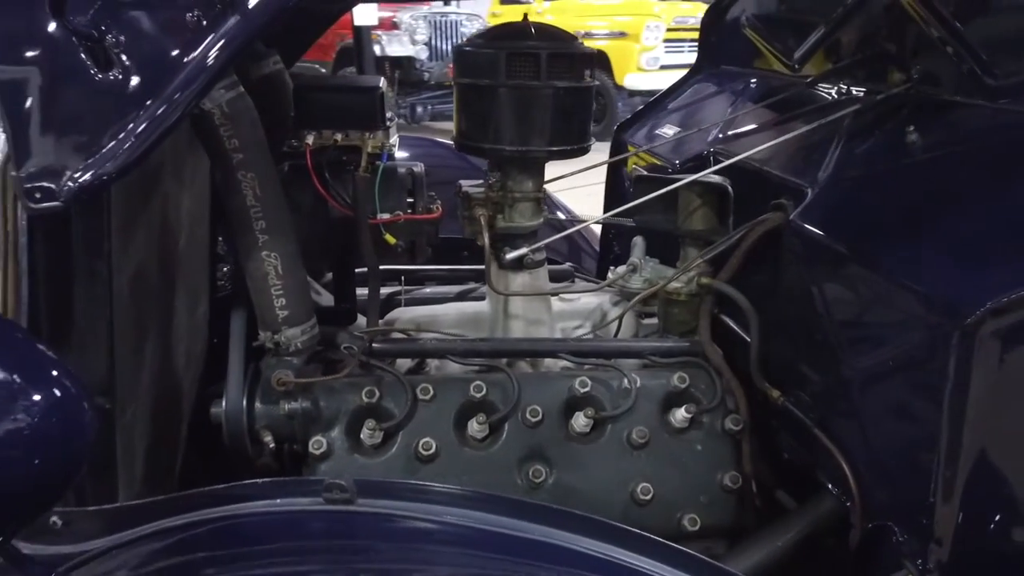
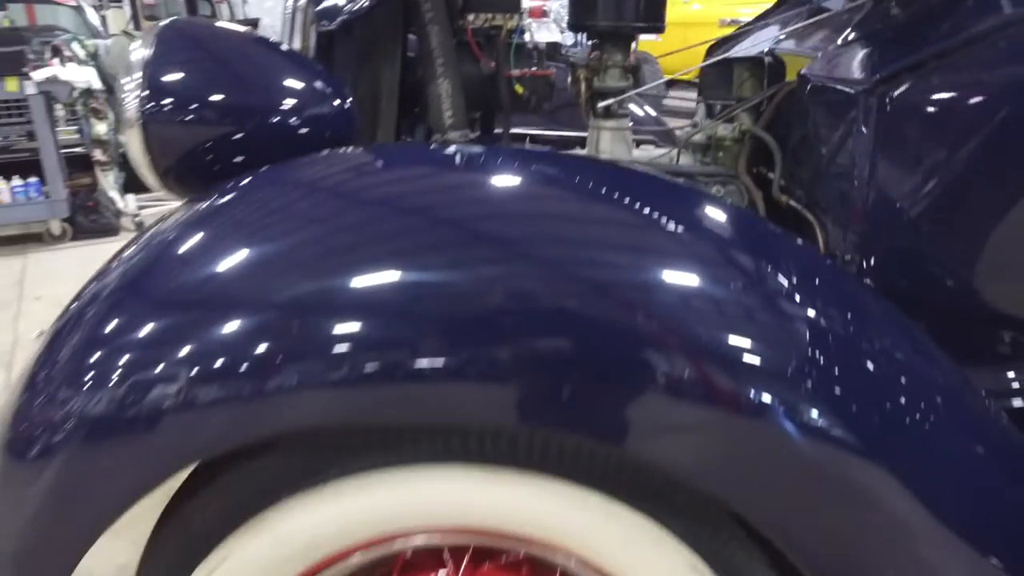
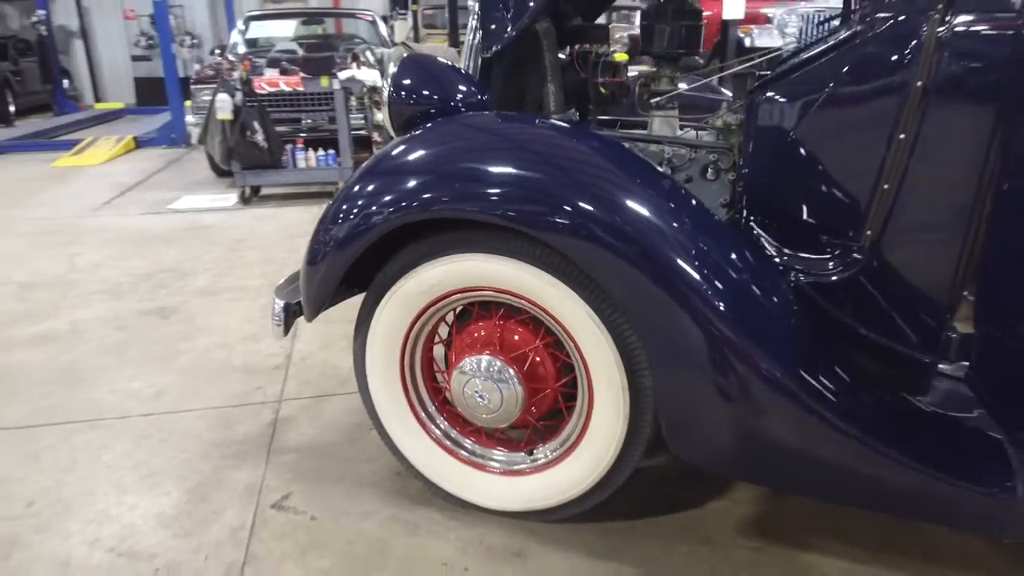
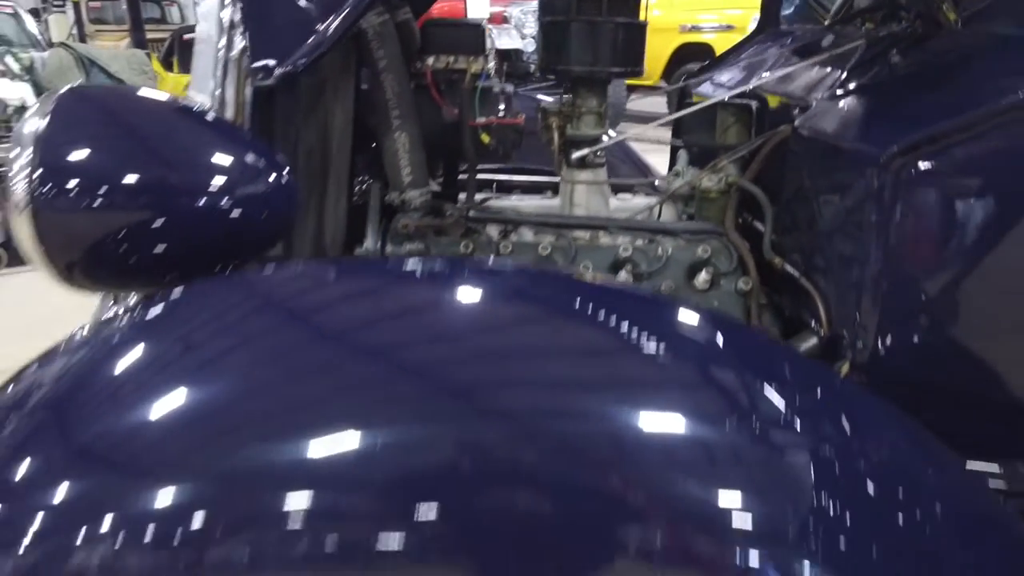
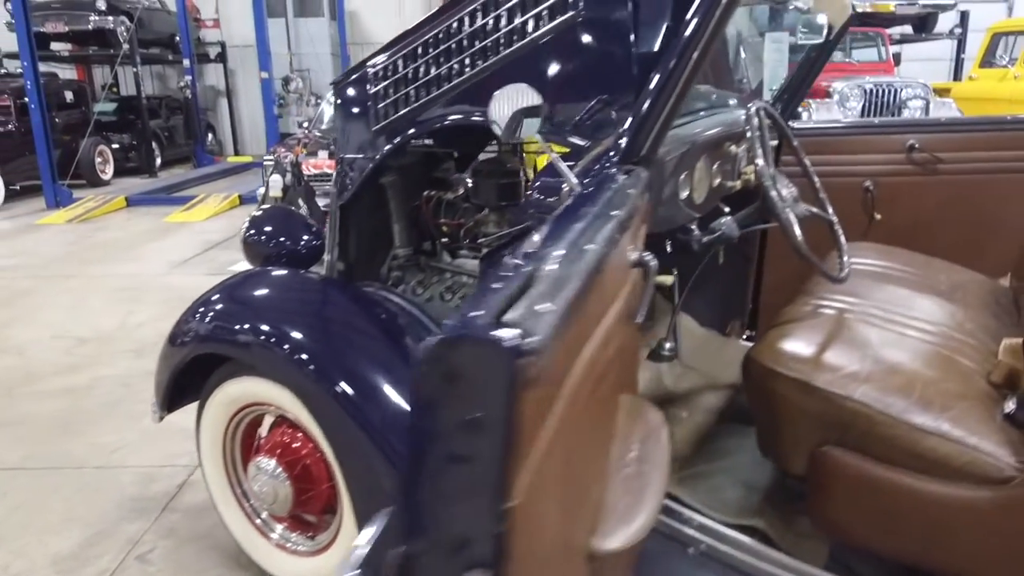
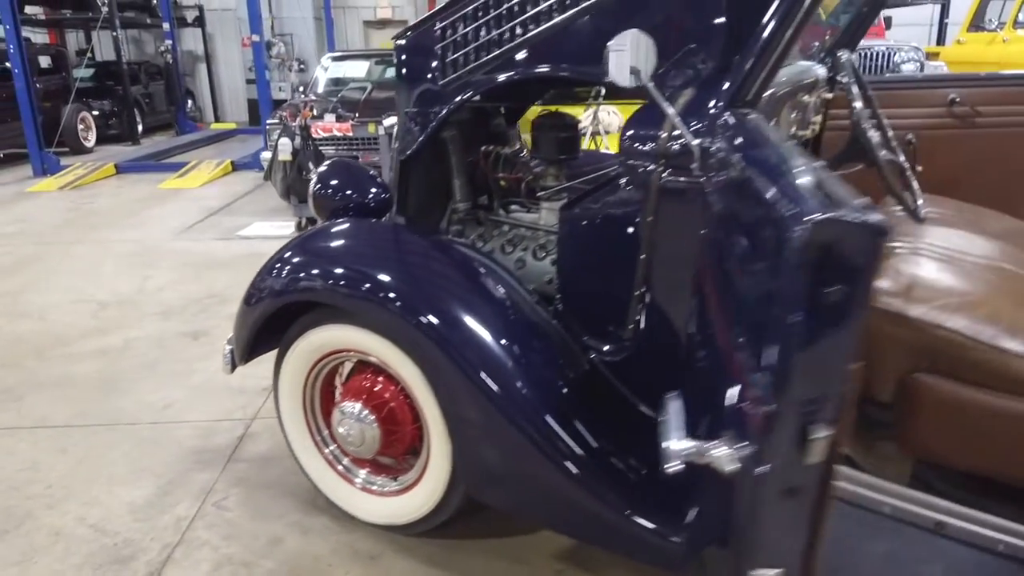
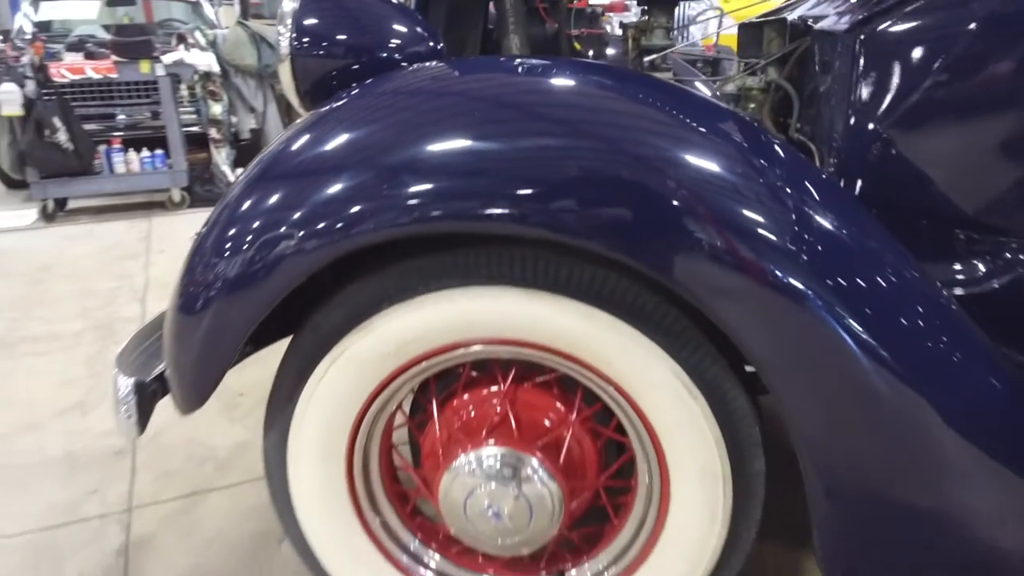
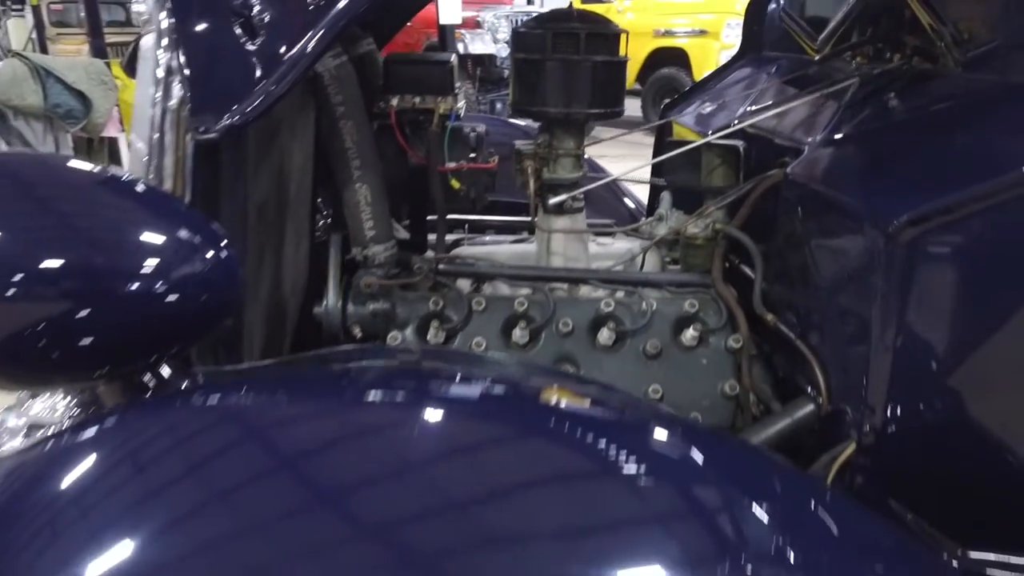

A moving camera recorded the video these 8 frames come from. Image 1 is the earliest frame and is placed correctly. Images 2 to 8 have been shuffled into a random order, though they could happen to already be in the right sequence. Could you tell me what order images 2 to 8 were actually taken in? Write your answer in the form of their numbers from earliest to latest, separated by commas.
8, 4, 2, 7, 3, 6, 5
